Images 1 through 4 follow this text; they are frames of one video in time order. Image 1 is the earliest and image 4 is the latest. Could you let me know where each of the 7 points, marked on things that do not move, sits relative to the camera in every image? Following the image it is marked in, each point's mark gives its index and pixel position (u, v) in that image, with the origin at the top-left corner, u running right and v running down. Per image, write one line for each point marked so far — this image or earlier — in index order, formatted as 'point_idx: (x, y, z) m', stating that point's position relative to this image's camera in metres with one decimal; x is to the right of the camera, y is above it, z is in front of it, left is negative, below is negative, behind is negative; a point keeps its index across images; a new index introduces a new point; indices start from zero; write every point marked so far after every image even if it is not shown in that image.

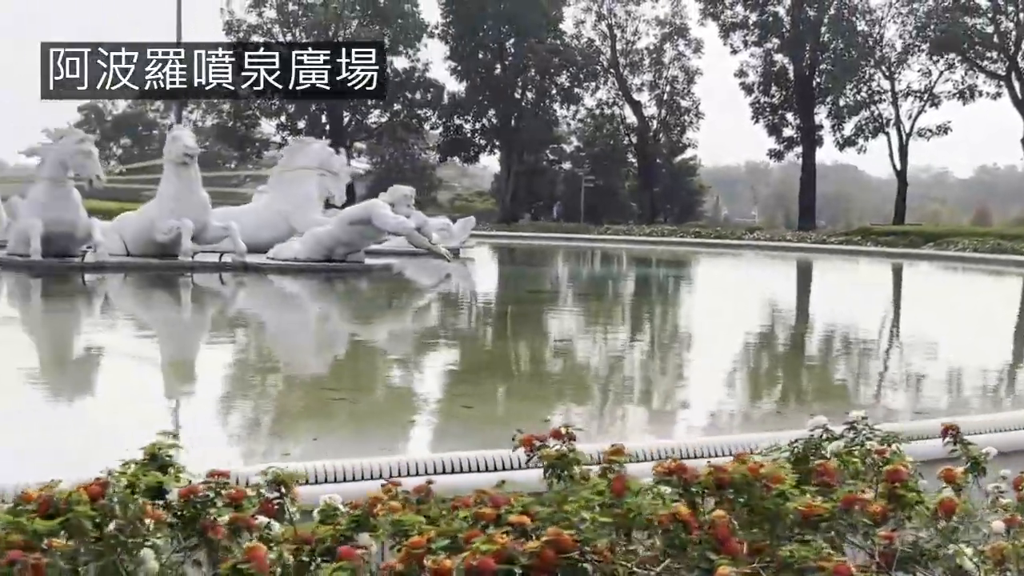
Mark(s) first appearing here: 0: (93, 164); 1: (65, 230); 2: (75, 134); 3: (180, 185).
0: (-2.9, +0.9, +8.4) m
1: (-3.2, +0.4, +8.8) m
2: (-3.1, +1.1, +8.5) m
3: (-2.4, +0.8, +8.9) m
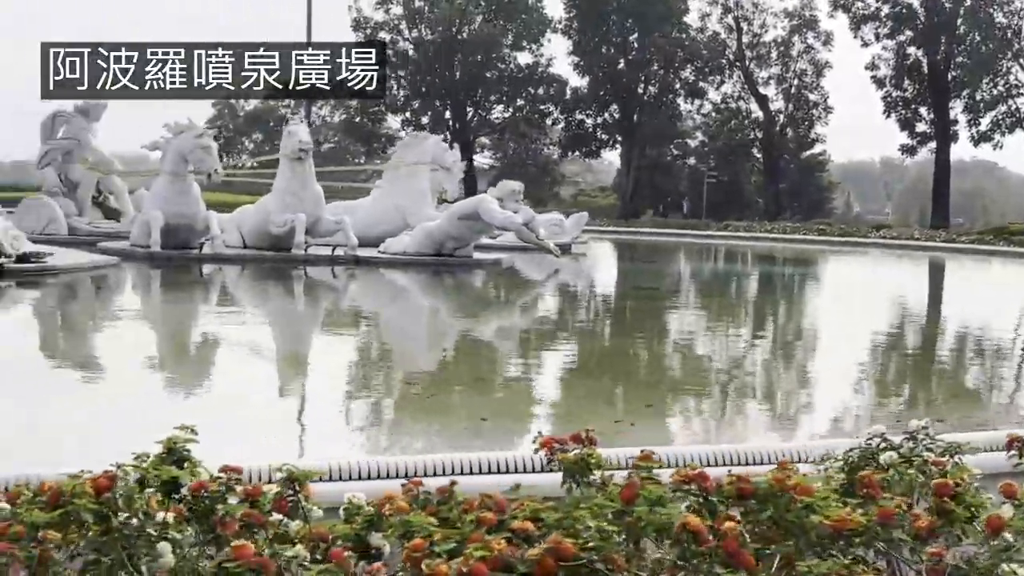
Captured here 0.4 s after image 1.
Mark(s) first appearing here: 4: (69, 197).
0: (-2.1, +0.9, +8.6) m
1: (-2.4, +0.5, +9.1) m
2: (-2.3, +1.1, +8.7) m
3: (-1.6, +0.8, +9.0) m
4: (-4.3, +0.9, +11.8) m
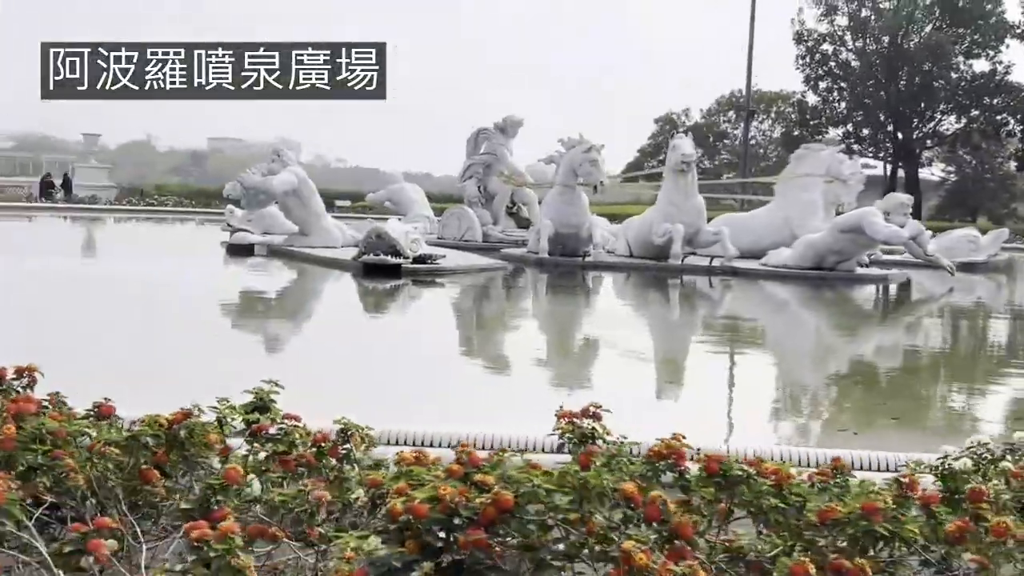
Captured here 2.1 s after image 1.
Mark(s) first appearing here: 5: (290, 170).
0: (+0.6, +0.9, +9.0) m
1: (+0.5, +0.4, +9.6) m
2: (+0.5, +1.1, +9.2) m
3: (+1.3, +0.7, +9.3) m
4: (-0.3, +0.9, +12.8) m
5: (-1.7, +0.9, +9.4) m
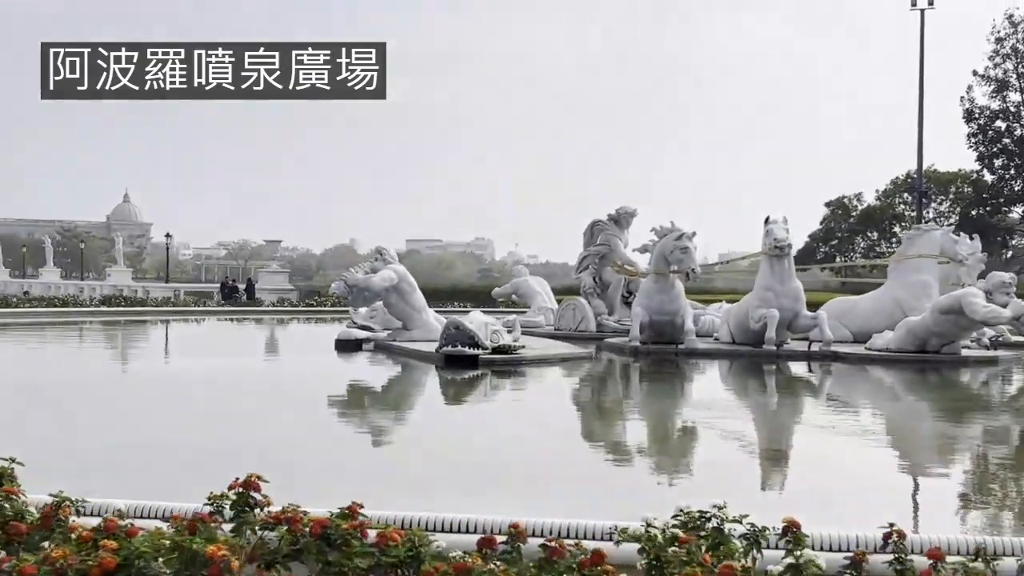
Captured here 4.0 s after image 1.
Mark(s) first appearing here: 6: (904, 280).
0: (+1.3, +0.2, +9.0) m
1: (+1.3, -0.2, +9.6) m
2: (+1.2, +0.4, +9.3) m
3: (+2.0, +0.1, +9.2) m
4: (+1.0, -0.1, +12.9) m
5: (-1.0, +0.2, +9.8) m
6: (+3.3, +0.1, +10.2) m
